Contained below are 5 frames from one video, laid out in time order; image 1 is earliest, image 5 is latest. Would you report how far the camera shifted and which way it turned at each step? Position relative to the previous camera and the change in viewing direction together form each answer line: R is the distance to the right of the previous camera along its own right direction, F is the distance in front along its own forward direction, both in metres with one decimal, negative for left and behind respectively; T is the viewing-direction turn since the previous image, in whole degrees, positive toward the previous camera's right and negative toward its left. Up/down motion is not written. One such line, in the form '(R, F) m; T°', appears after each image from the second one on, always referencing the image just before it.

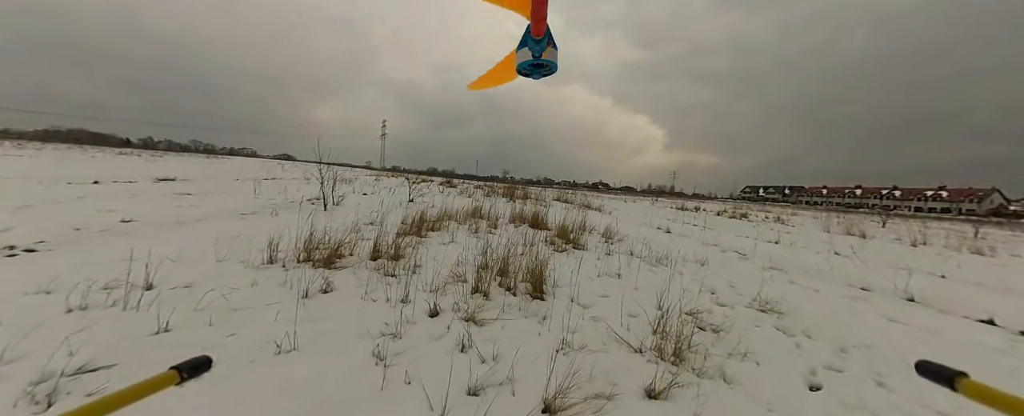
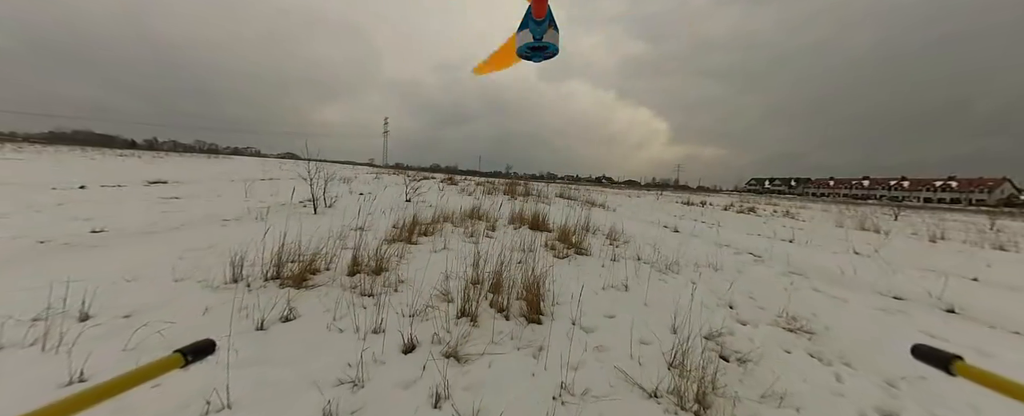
(+0.1, +0.4) m; -1°
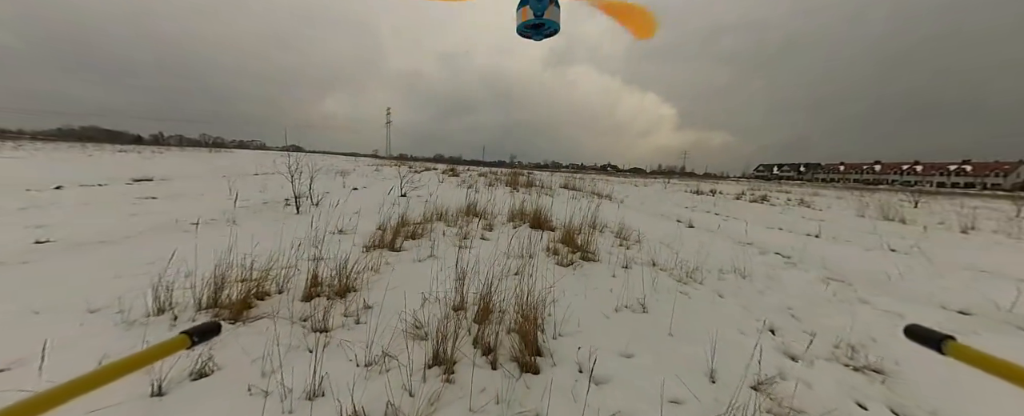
(+0.1, +0.7) m; -1°
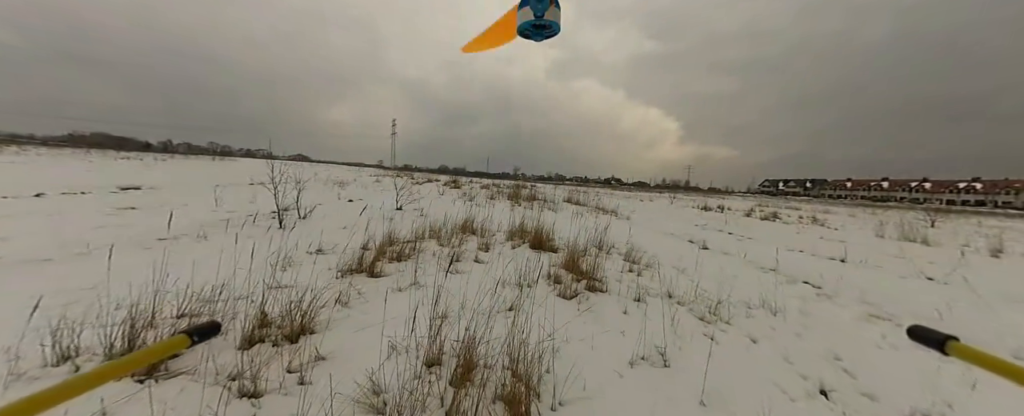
(+0.1, +0.5) m; -1°
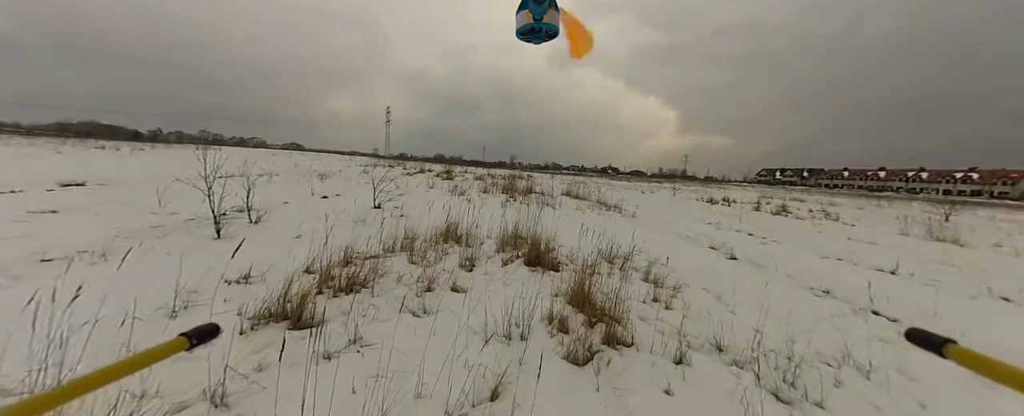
(+0.1, +1.2) m; +1°
